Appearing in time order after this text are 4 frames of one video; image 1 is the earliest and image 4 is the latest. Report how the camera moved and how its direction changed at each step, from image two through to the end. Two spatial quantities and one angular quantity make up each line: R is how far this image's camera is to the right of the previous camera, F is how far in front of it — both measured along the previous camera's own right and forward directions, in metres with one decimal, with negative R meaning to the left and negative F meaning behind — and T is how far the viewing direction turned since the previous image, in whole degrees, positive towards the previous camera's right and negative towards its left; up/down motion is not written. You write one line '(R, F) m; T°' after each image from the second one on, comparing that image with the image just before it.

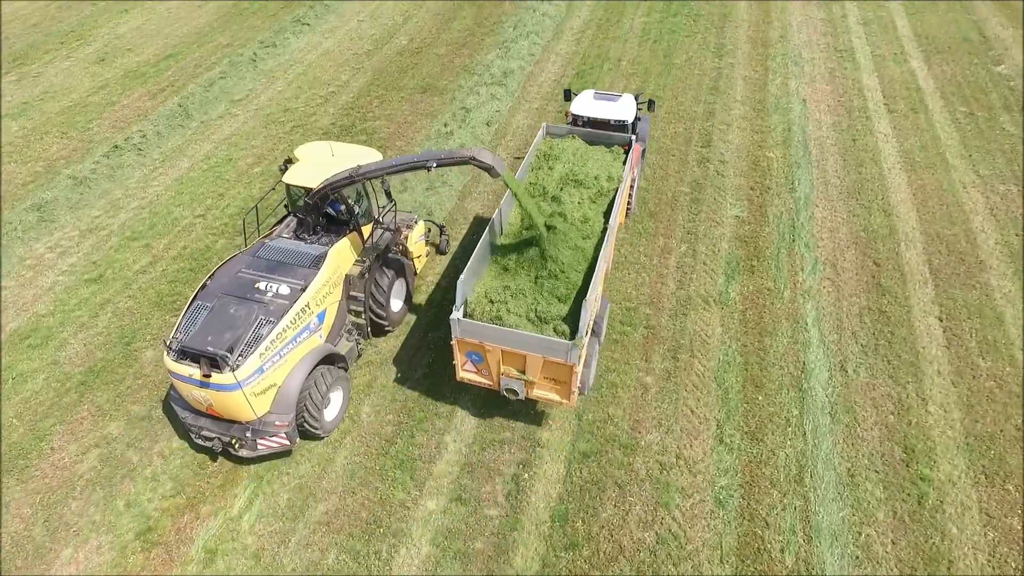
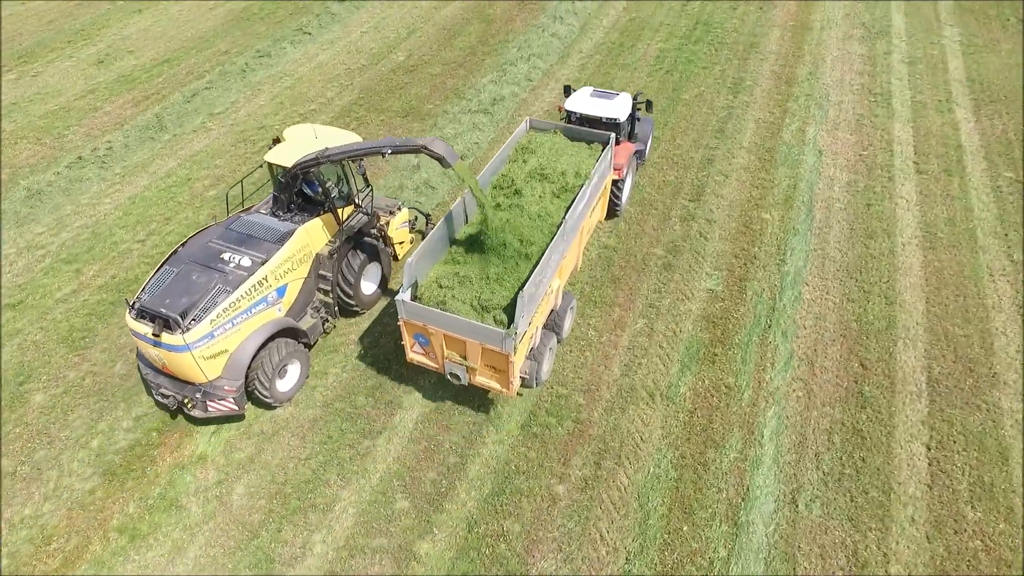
(+1.4, +0.9) m; -5°
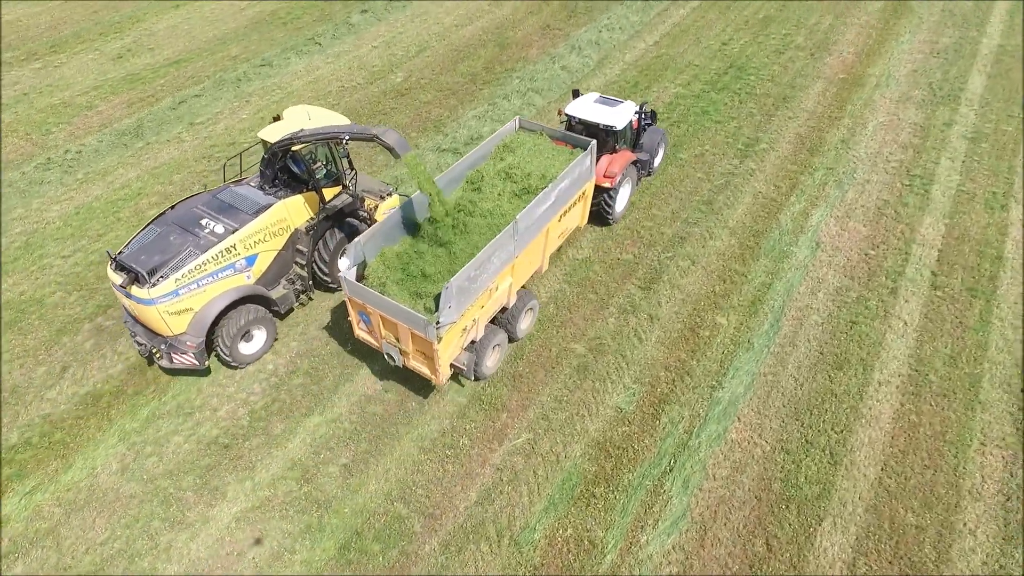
(+2.1, +1.0) m; -8°
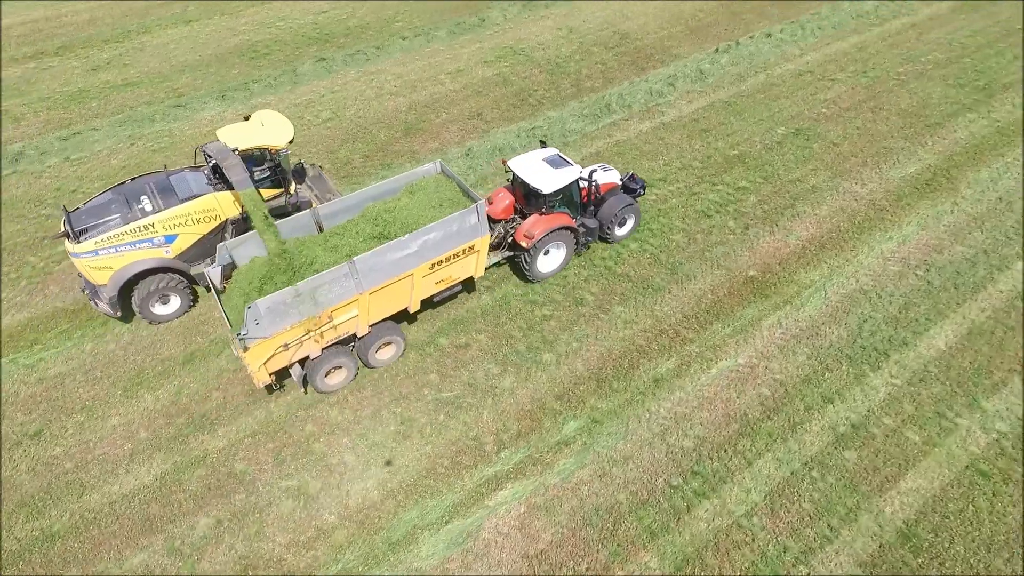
(+5.6, +2.5) m; -15°
